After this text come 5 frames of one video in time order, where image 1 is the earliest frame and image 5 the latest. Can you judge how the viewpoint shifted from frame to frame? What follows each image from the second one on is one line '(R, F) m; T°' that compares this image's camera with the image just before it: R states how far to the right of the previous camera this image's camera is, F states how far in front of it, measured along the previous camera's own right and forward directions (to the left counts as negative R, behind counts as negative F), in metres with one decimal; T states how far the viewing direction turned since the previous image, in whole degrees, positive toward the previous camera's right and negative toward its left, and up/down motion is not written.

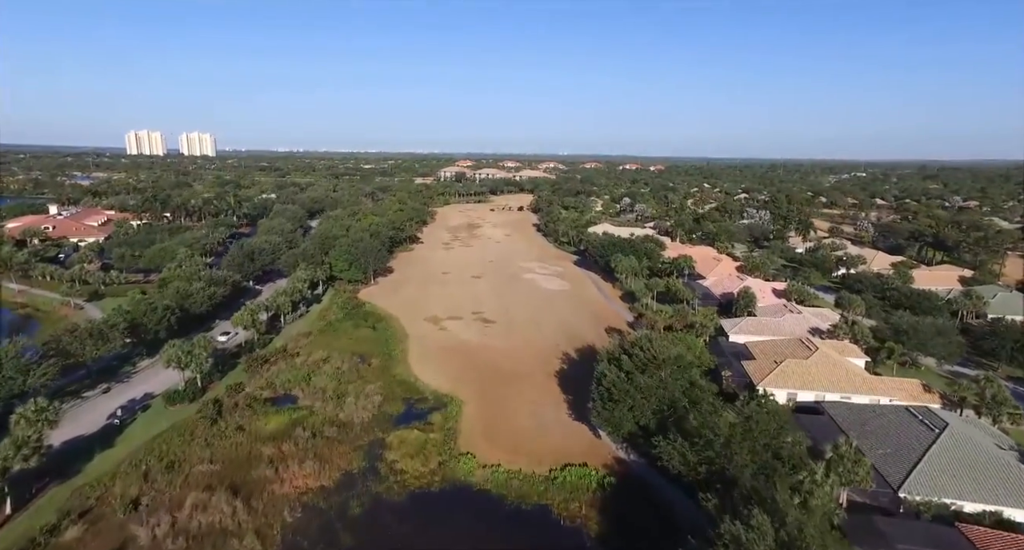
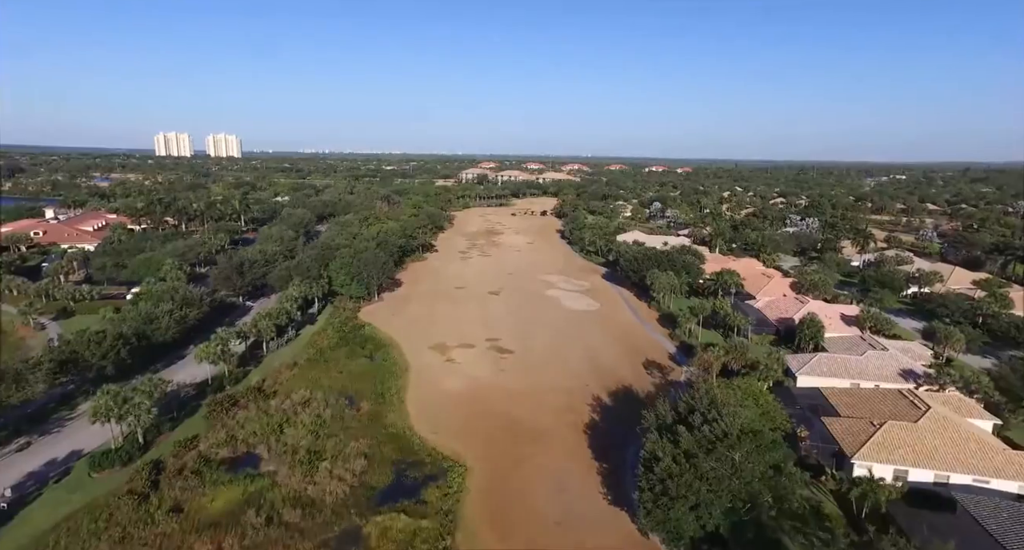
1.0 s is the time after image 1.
(+0.1, +5.9) m; -2°
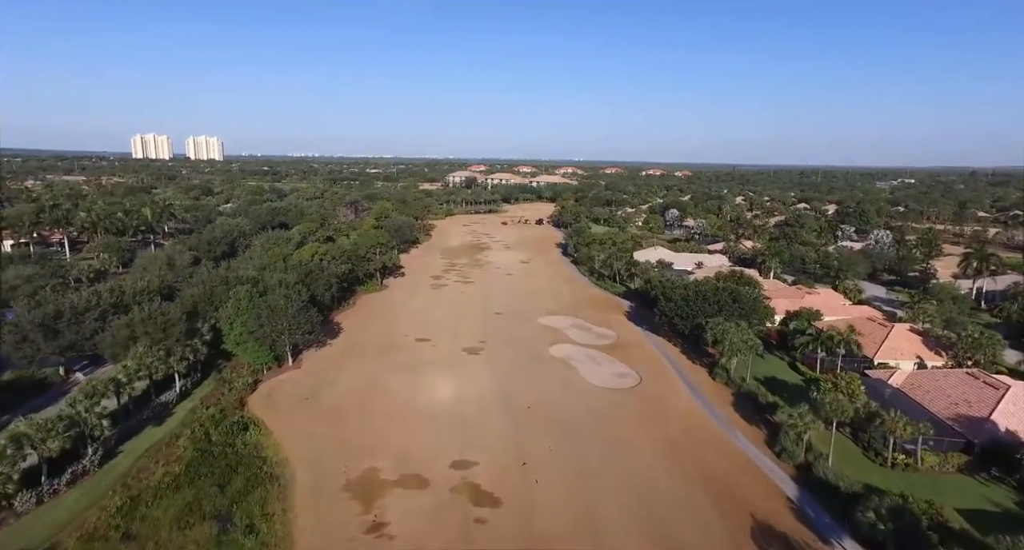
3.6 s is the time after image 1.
(+0.2, +16.2) m; +1°
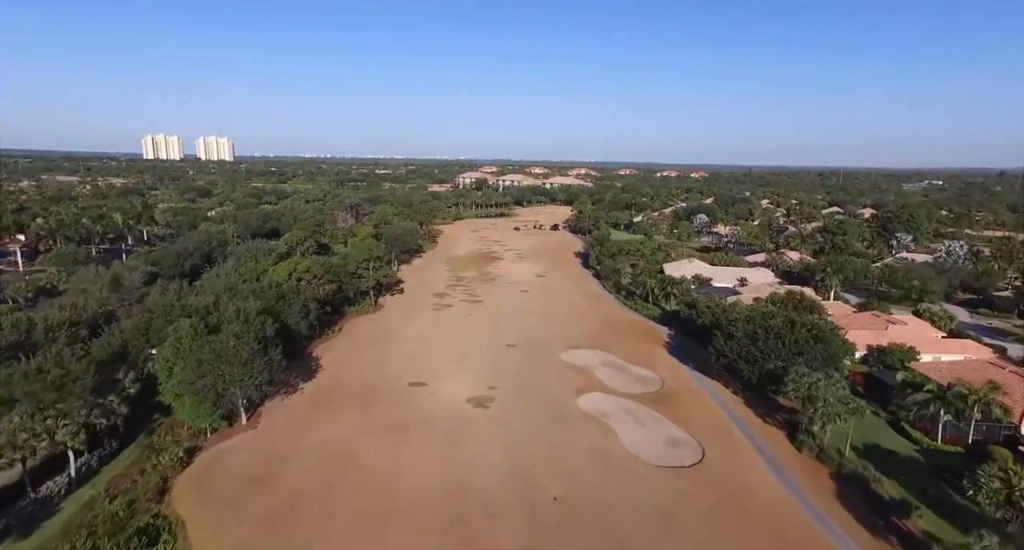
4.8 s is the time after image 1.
(-0.4, +7.1) m; -1°
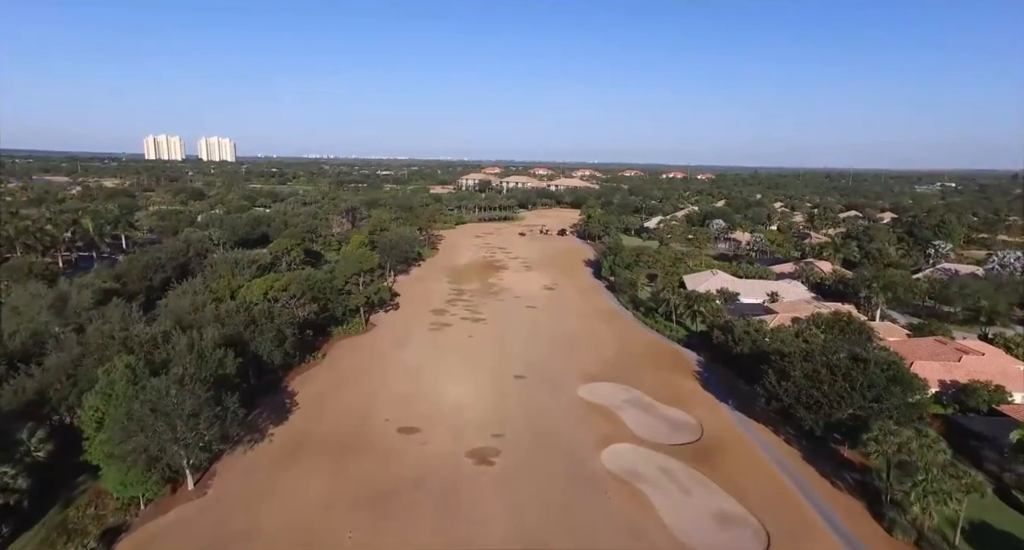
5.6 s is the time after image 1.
(-0.3, +4.6) m; 0°
